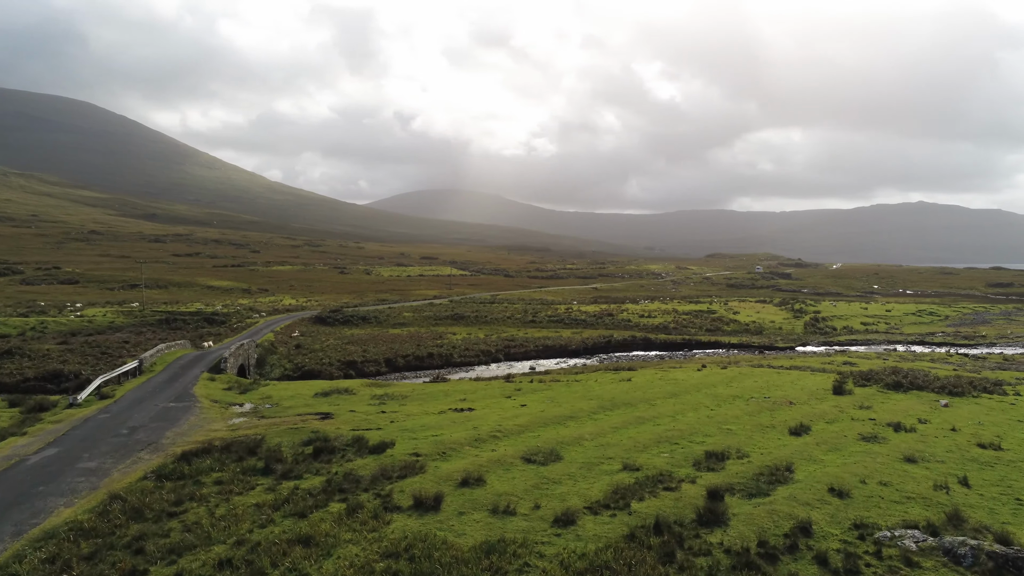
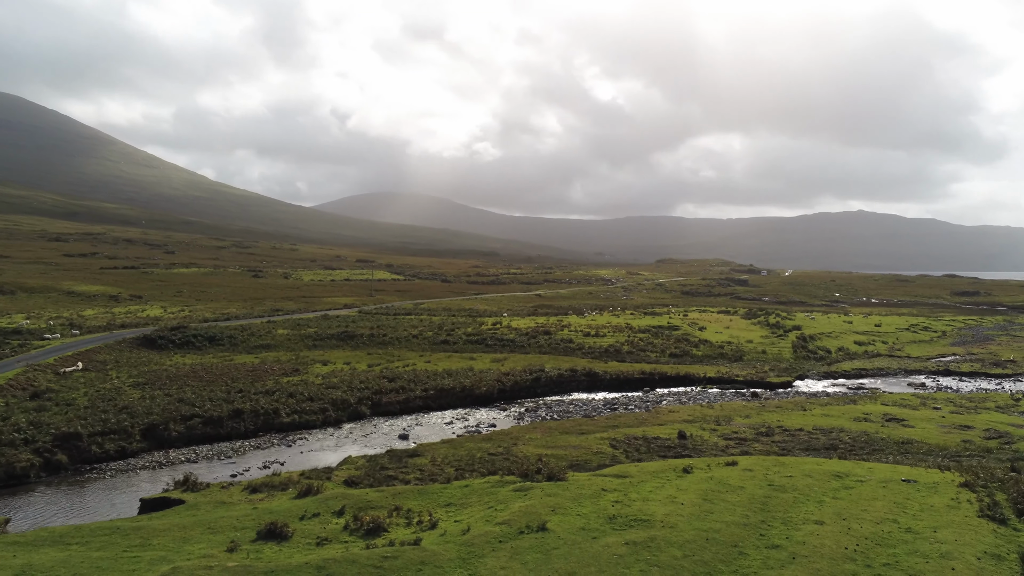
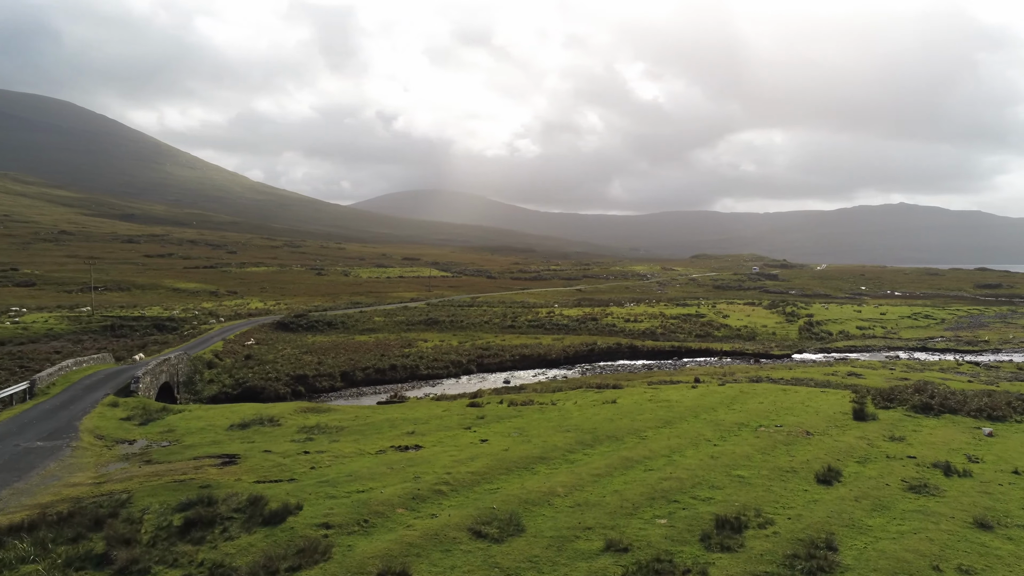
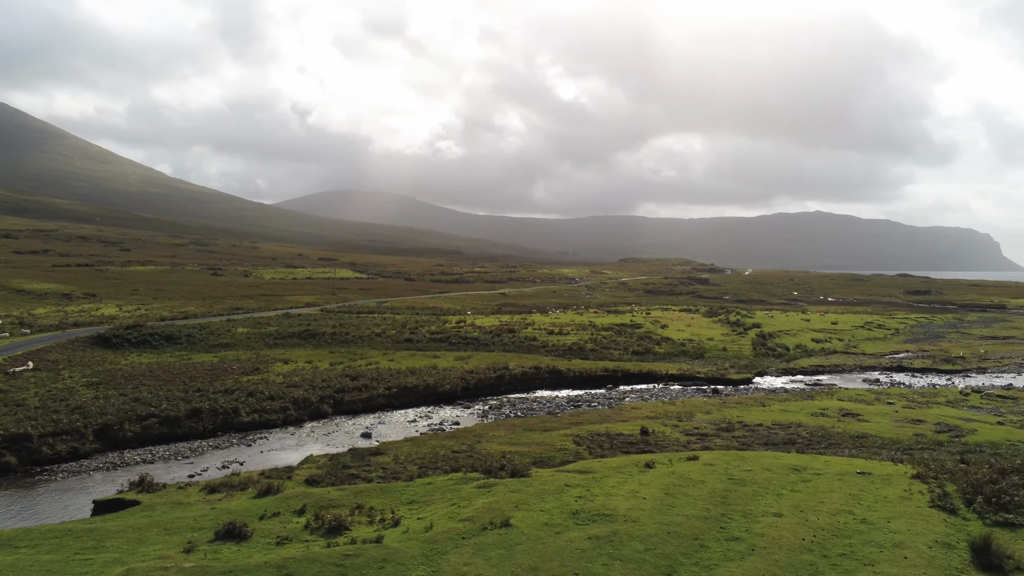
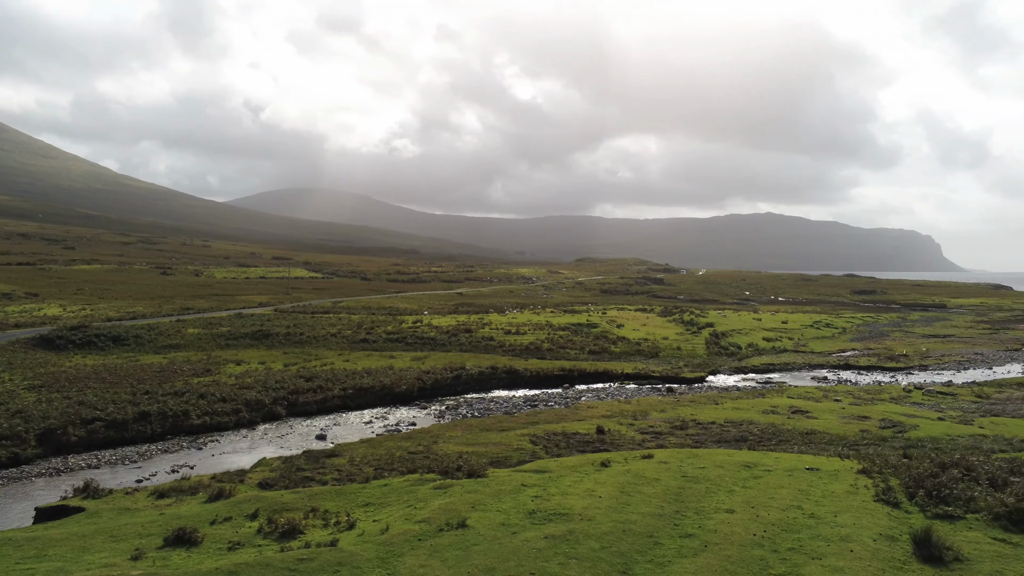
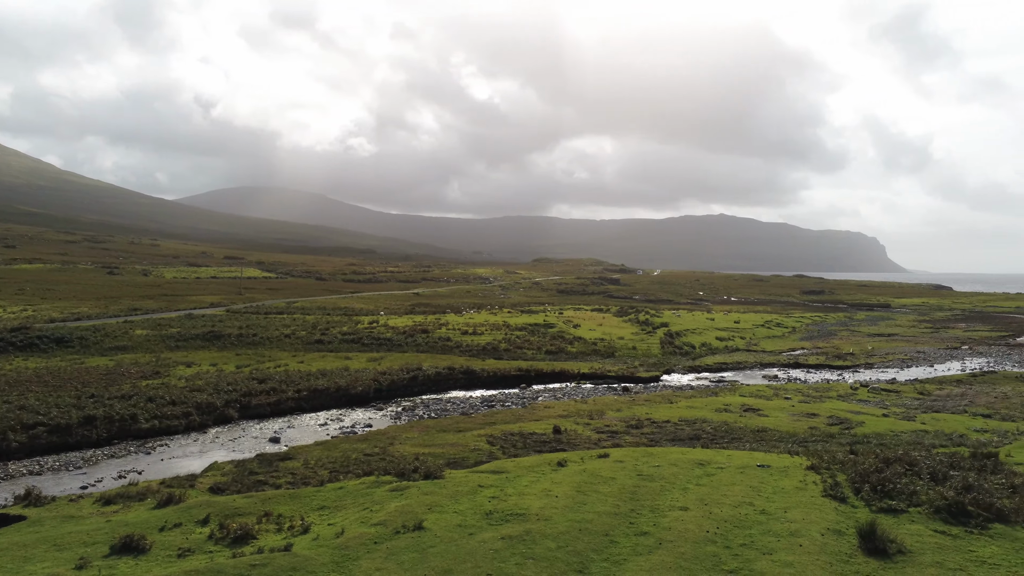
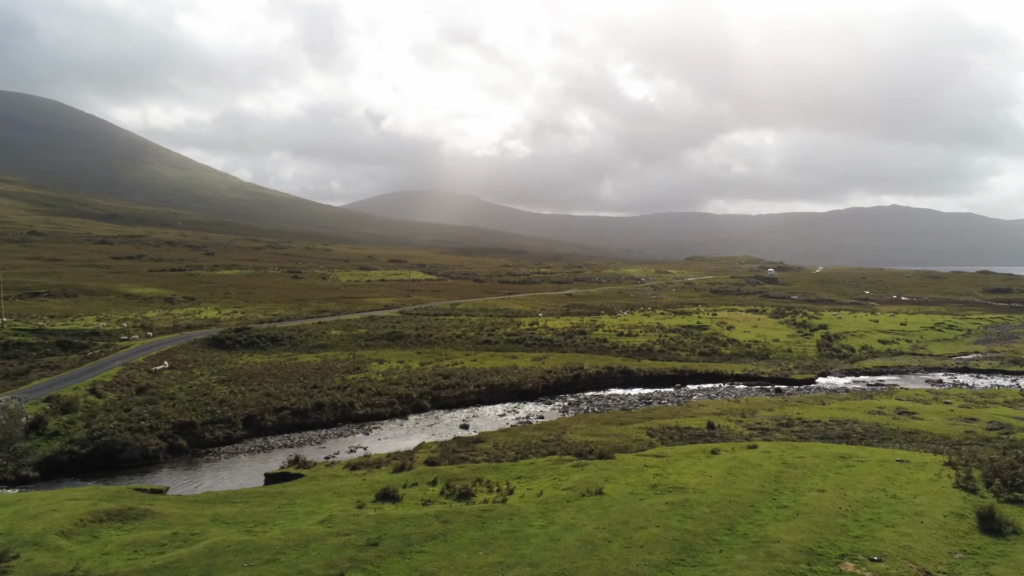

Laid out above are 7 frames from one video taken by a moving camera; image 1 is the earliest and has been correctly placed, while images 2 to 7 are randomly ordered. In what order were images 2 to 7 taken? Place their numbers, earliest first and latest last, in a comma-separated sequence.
3, 7, 2, 4, 5, 6
